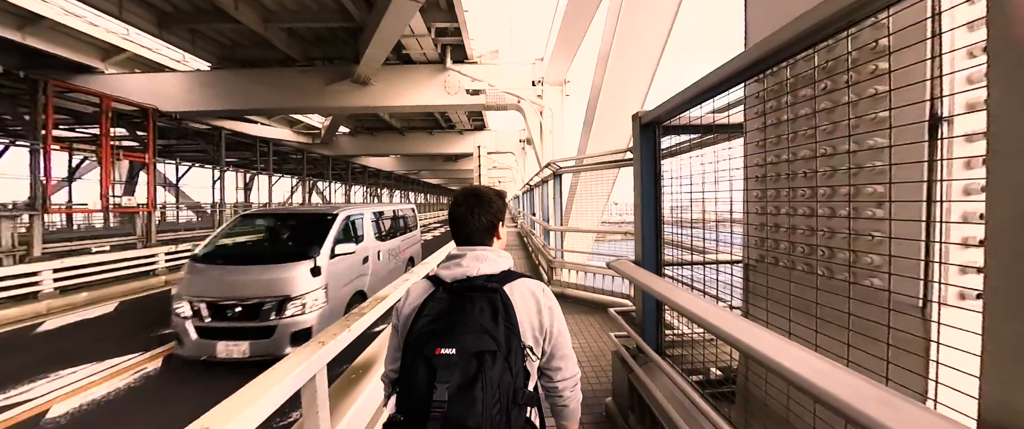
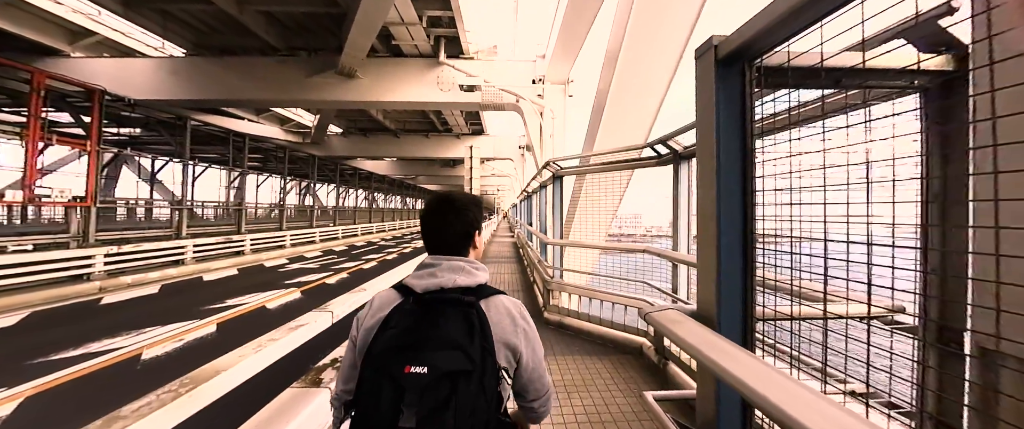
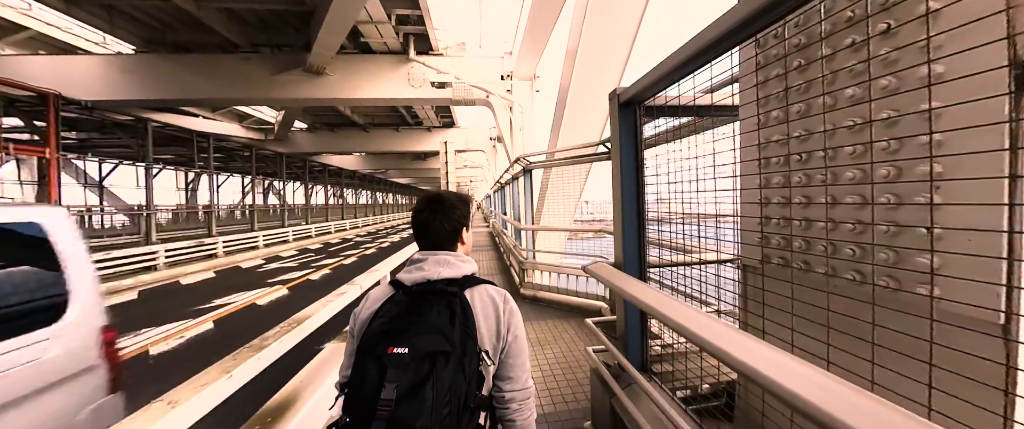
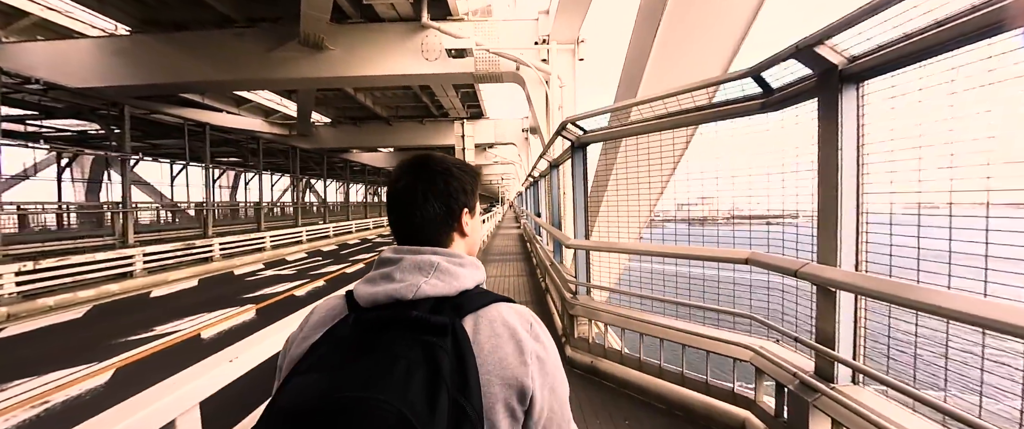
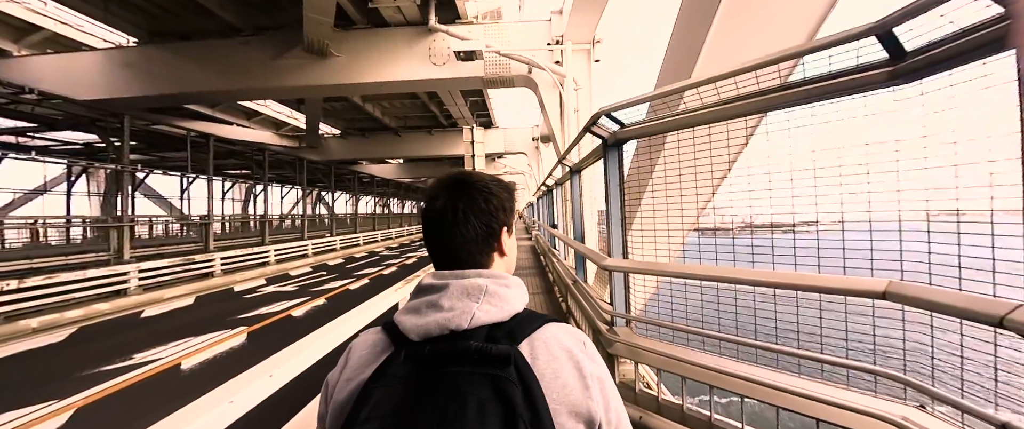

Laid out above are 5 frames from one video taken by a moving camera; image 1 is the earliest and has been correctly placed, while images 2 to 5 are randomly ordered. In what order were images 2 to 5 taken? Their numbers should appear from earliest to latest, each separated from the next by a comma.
3, 2, 4, 5
